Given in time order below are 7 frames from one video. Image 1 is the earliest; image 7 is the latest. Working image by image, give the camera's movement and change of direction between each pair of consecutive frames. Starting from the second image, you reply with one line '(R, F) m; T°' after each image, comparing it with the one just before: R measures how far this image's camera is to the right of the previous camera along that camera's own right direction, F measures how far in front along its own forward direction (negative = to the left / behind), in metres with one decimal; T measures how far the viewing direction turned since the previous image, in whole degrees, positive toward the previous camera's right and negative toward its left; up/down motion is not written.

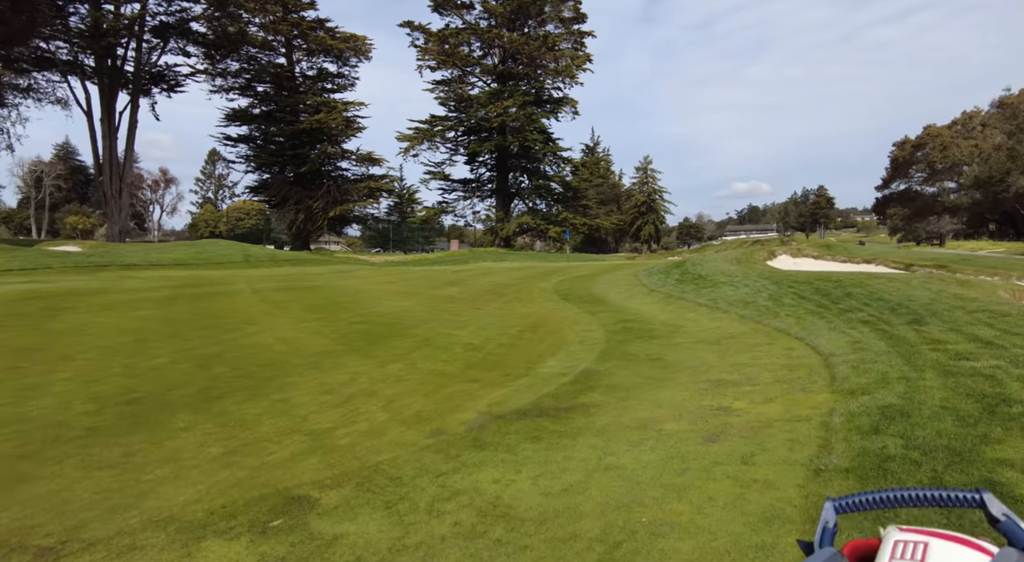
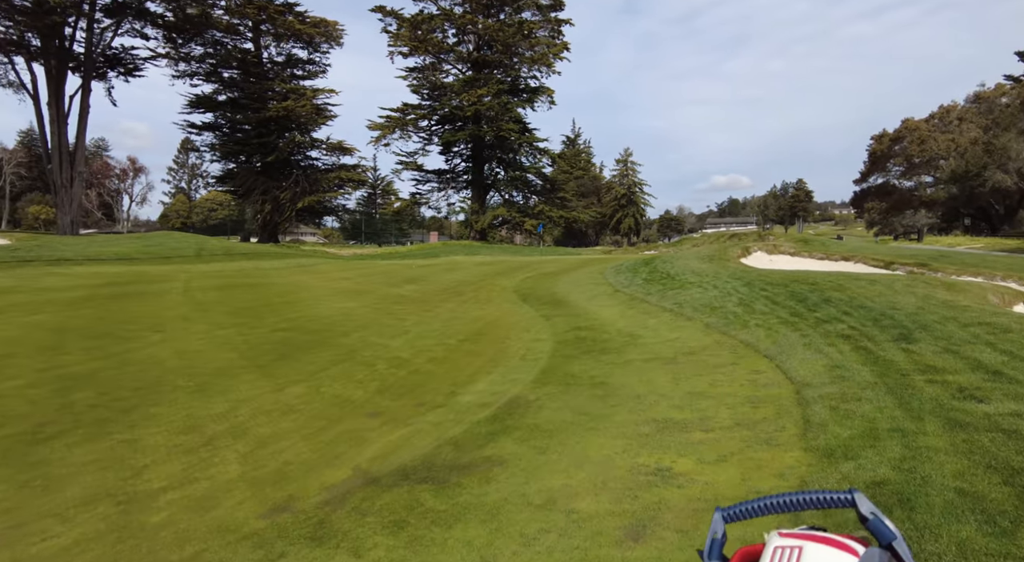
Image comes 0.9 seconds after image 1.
(+0.7, +1.2) m; +2°
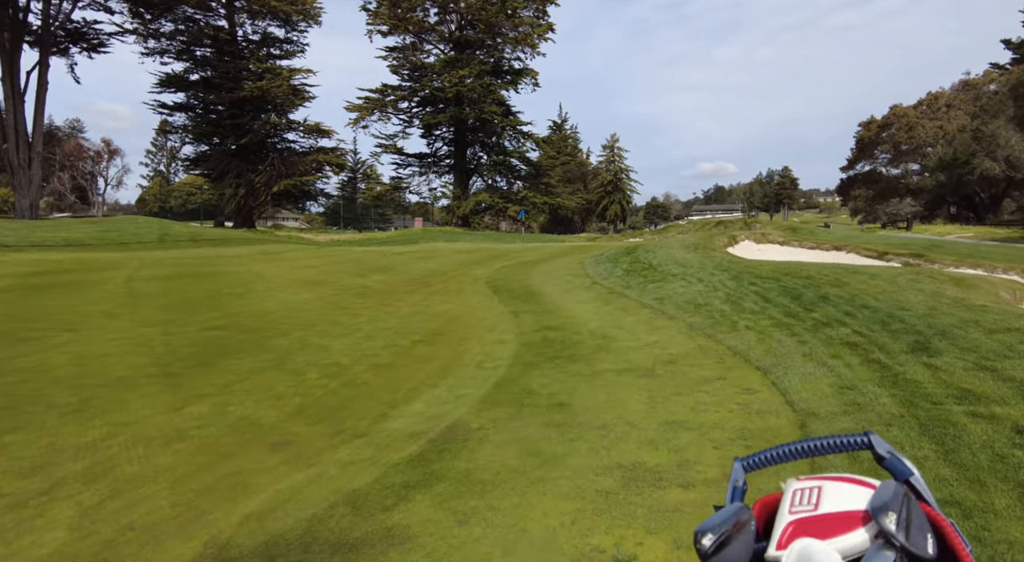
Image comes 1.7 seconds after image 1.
(+0.4, +1.1) m; +1°
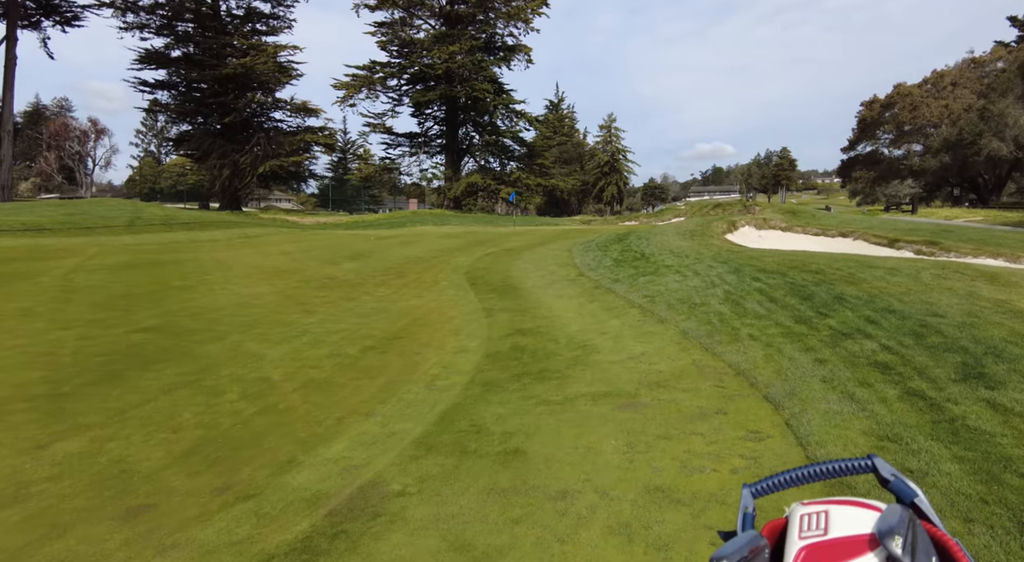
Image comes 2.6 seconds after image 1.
(+0.4, +1.1) m; 0°
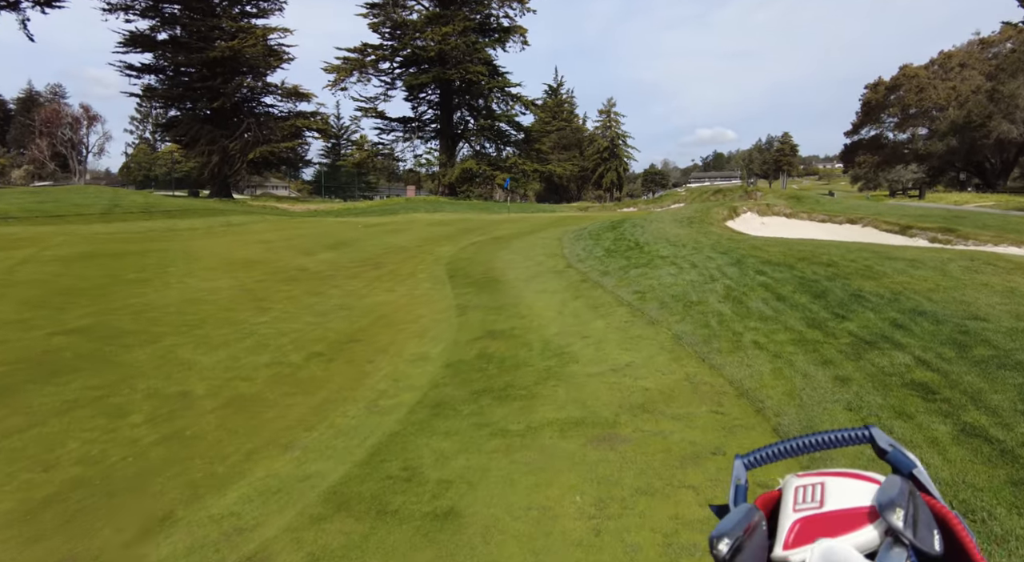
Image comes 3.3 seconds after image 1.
(+0.3, +0.9) m; 0°
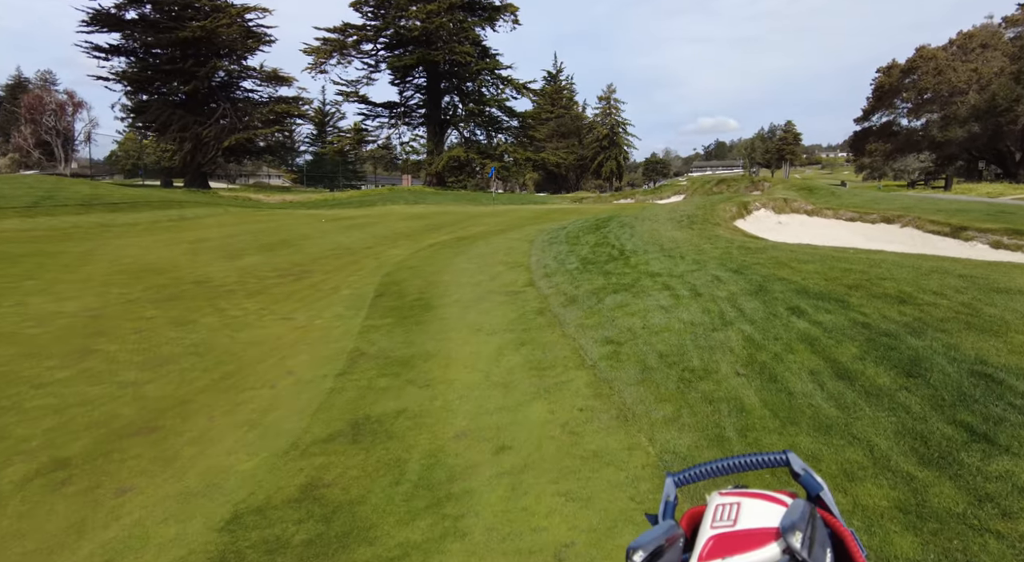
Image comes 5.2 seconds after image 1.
(+0.8, +2.5) m; 0°
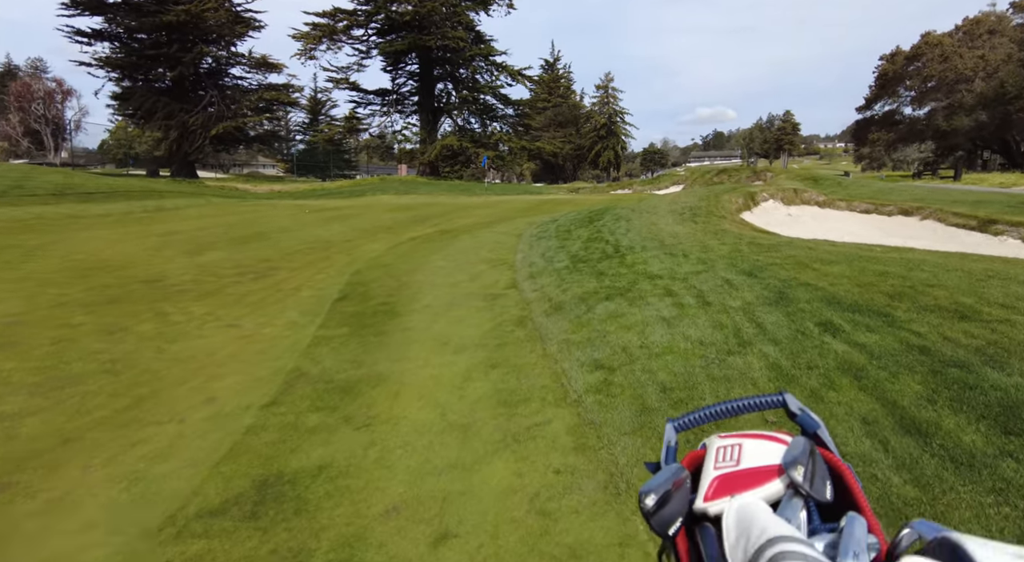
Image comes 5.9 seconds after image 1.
(+0.2, +0.9) m; 0°
